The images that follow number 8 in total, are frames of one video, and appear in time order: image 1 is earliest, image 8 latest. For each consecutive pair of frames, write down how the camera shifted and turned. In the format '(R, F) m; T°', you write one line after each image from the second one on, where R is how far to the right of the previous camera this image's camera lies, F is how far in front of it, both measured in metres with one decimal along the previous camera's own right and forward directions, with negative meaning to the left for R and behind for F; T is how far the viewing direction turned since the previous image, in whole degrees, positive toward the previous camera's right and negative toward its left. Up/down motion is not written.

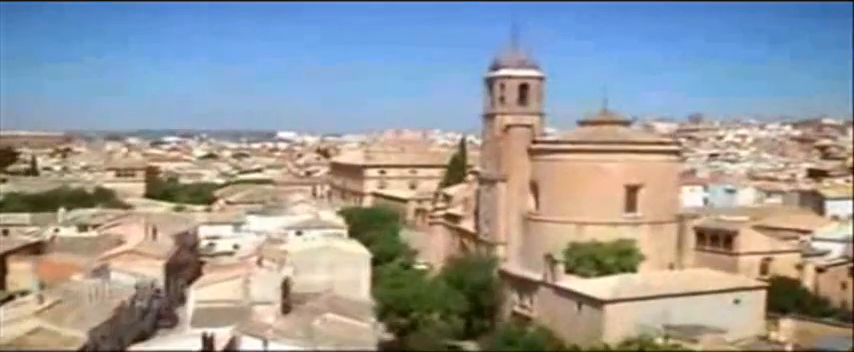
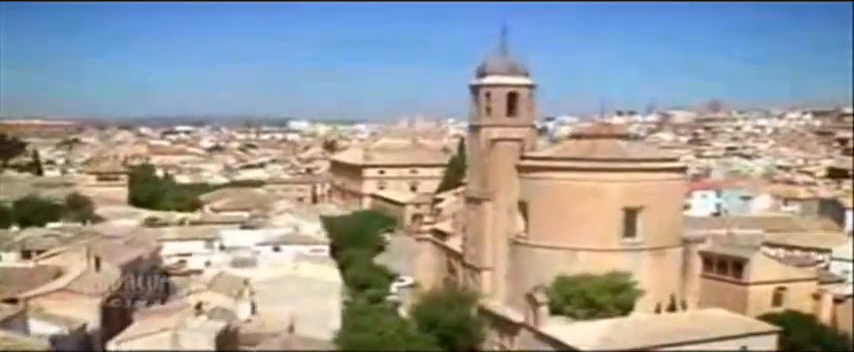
(+0.6, +1.7) m; -1°
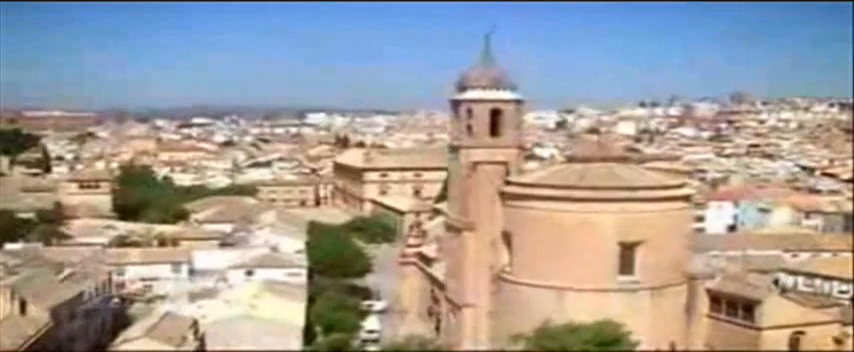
(+0.7, +1.7) m; -1°
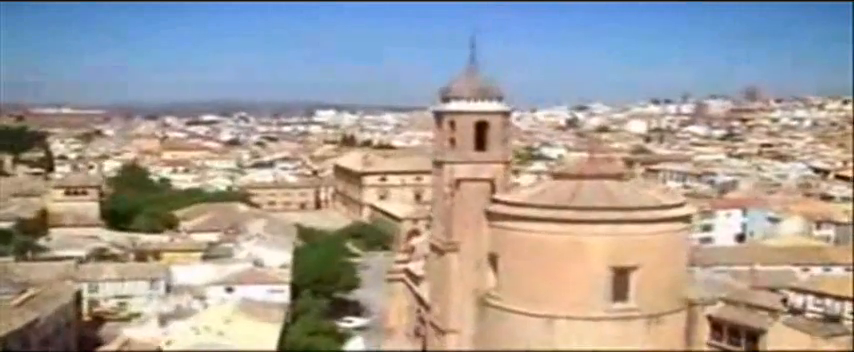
(+0.4, +1.0) m; -1°
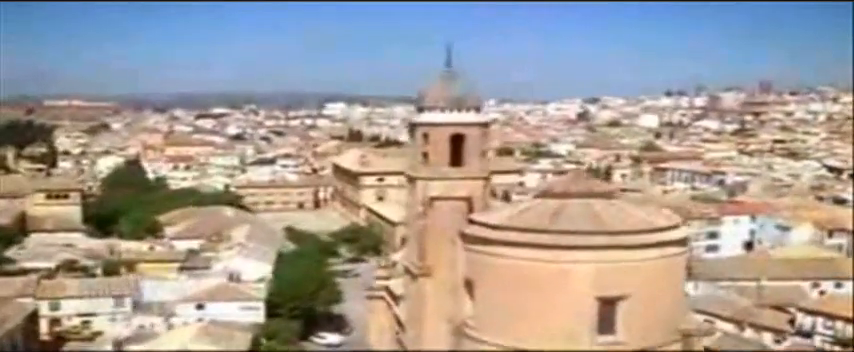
(+0.5, +1.1) m; -1°
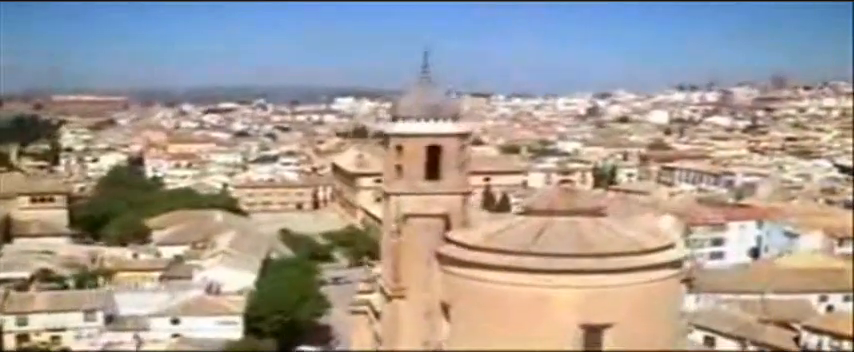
(+0.4, +0.9) m; -1°
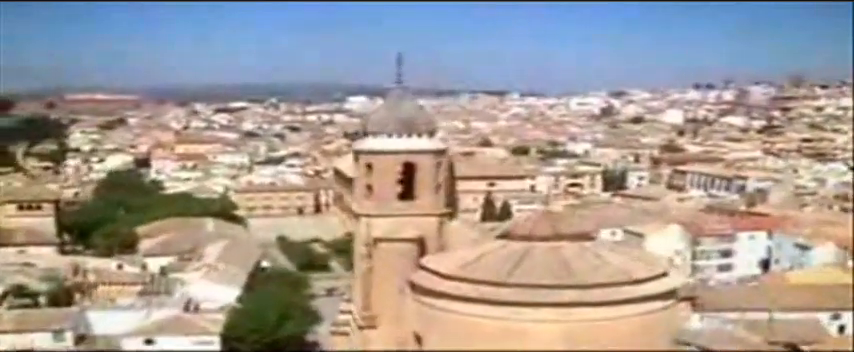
(+0.4, +0.9) m; -1°
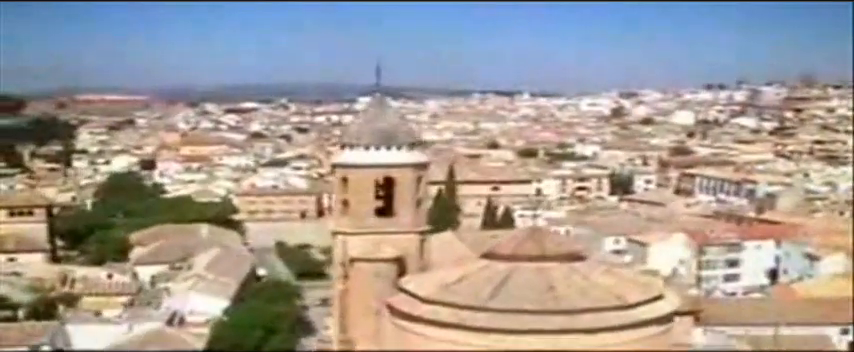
(+0.3, +0.6) m; -1°
